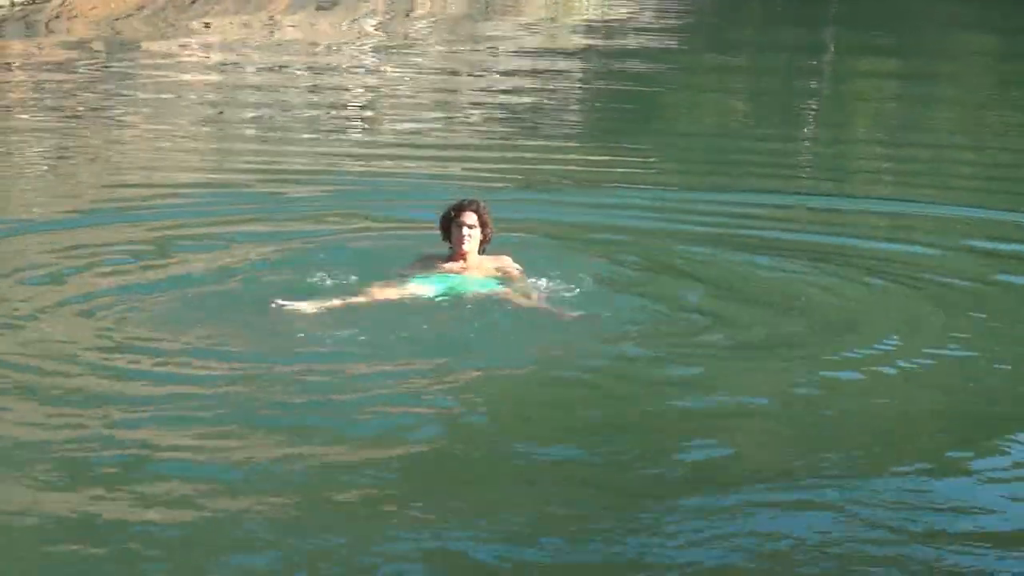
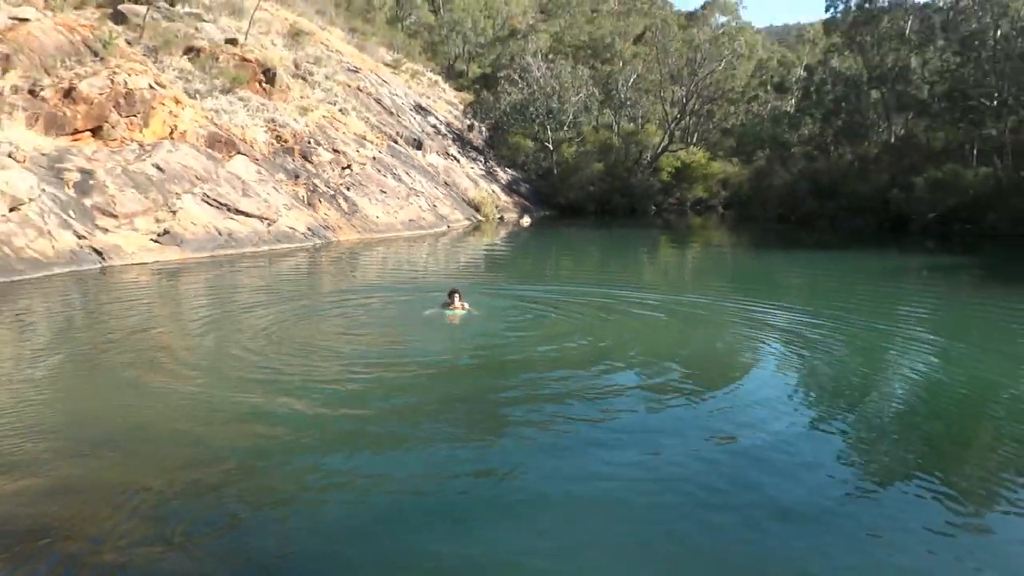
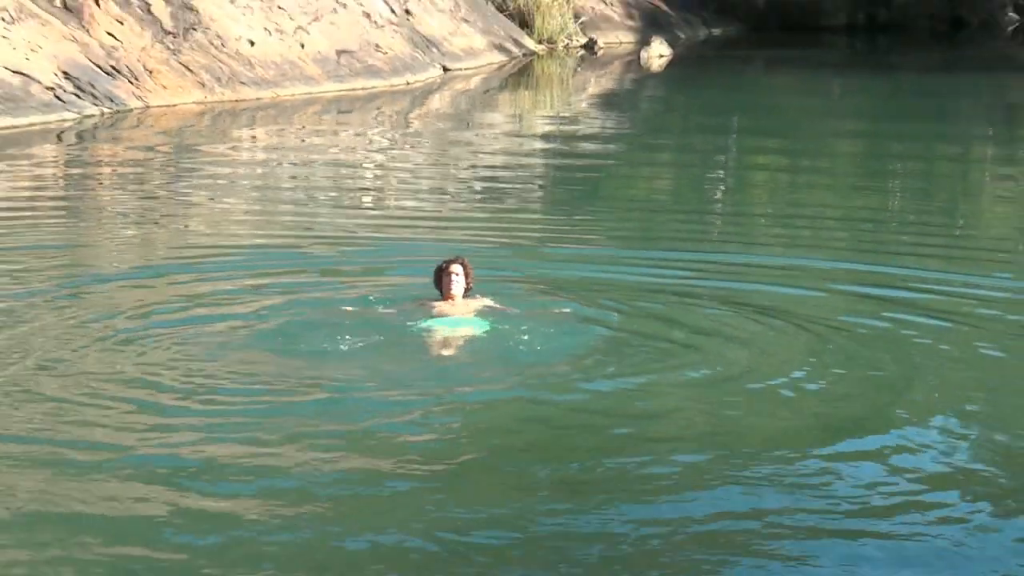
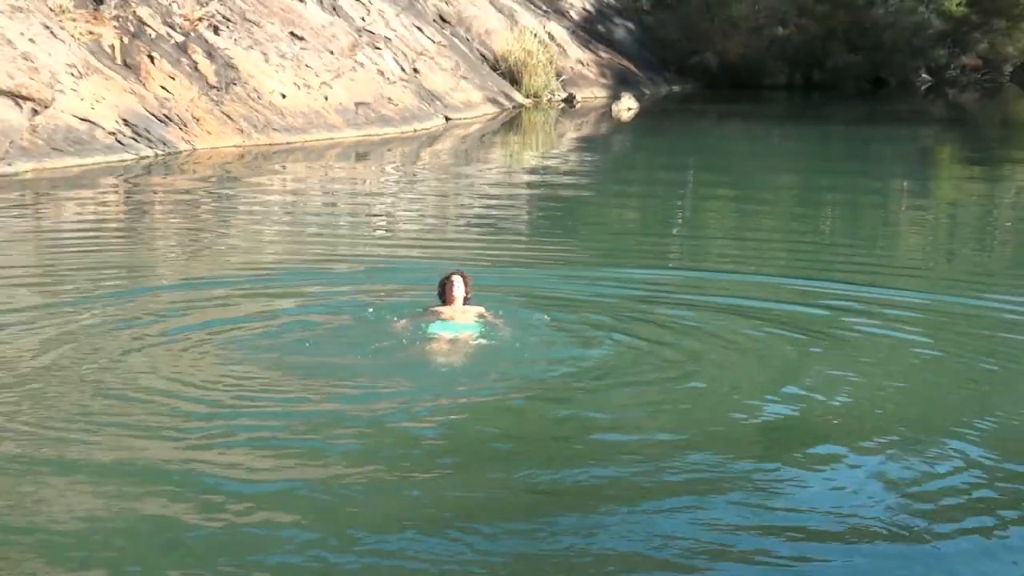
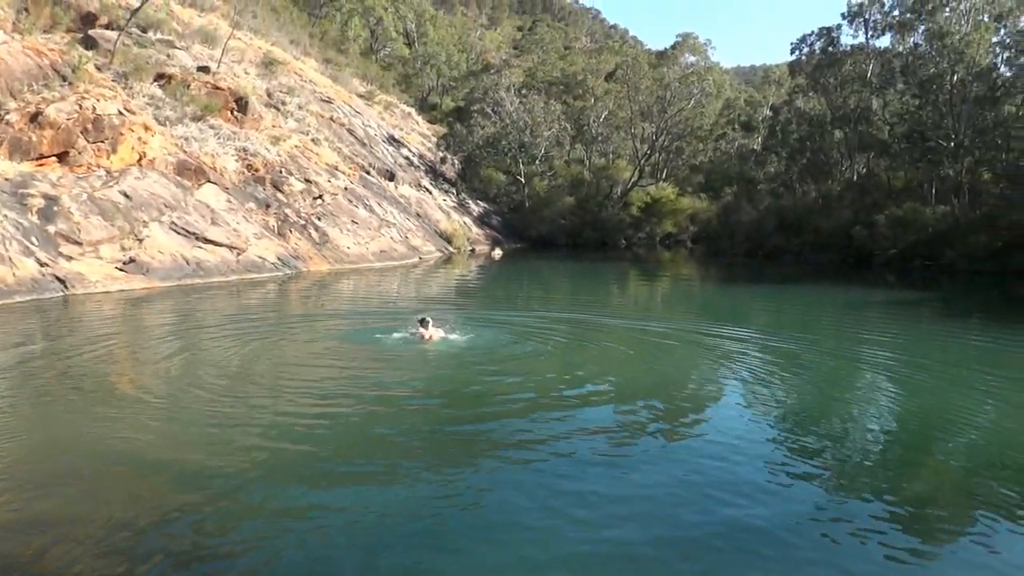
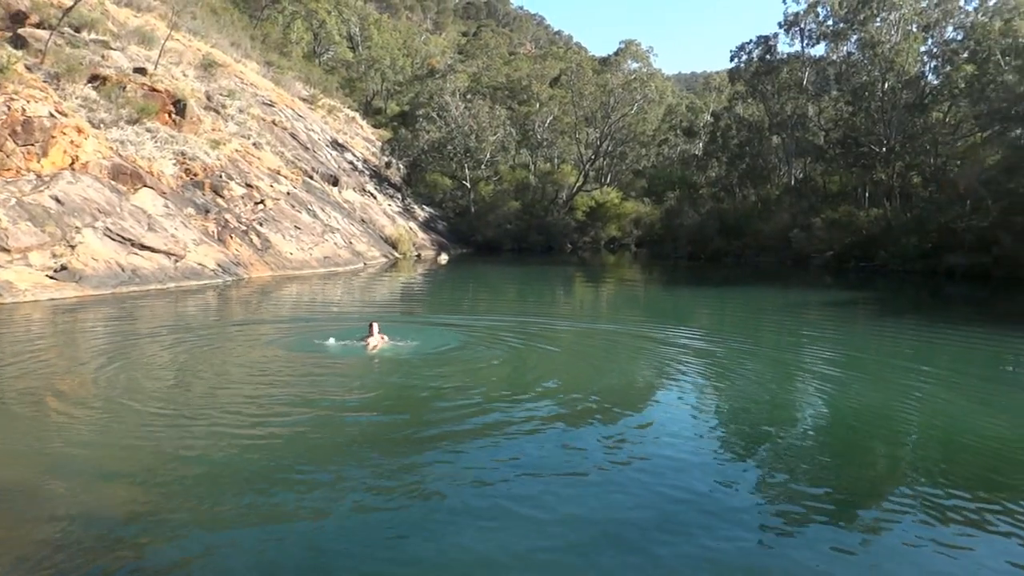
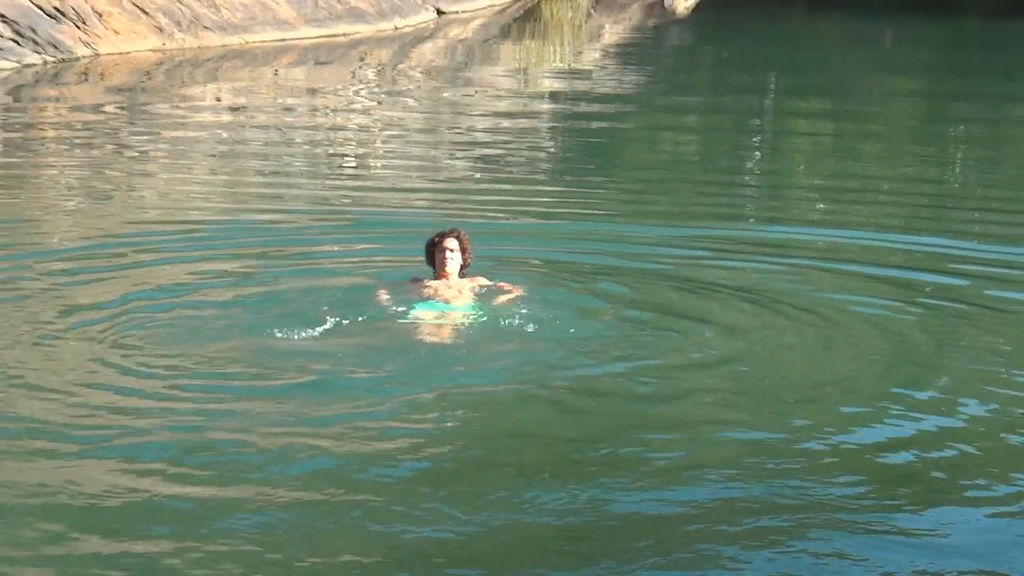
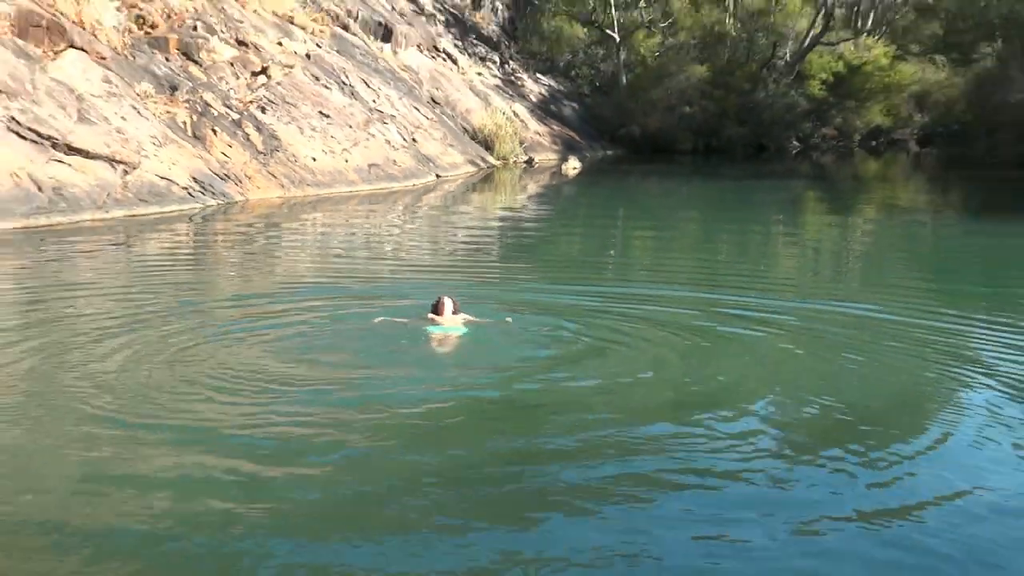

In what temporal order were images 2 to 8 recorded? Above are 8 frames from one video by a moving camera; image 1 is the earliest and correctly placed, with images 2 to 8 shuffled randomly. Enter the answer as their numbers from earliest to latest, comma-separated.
7, 3, 4, 8, 2, 5, 6
